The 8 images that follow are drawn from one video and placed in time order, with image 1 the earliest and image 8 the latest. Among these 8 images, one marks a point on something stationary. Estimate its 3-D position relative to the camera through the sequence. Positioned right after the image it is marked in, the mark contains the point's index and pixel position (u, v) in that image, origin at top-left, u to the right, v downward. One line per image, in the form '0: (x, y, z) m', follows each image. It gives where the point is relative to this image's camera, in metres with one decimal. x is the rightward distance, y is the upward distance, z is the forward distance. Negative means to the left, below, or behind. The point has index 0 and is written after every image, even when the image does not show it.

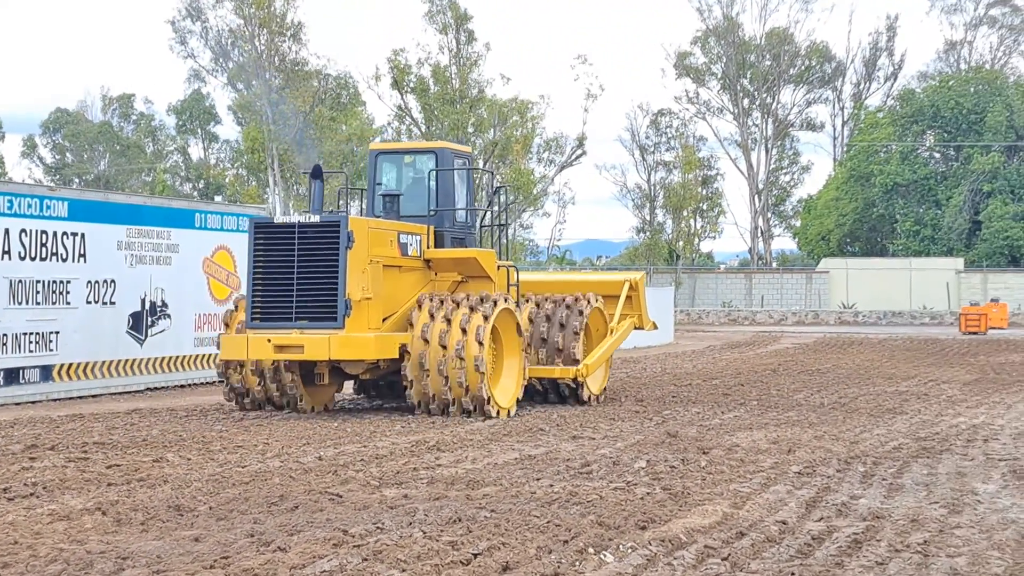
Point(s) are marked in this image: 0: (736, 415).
0: (+2.8, -1.6, +14.2) m
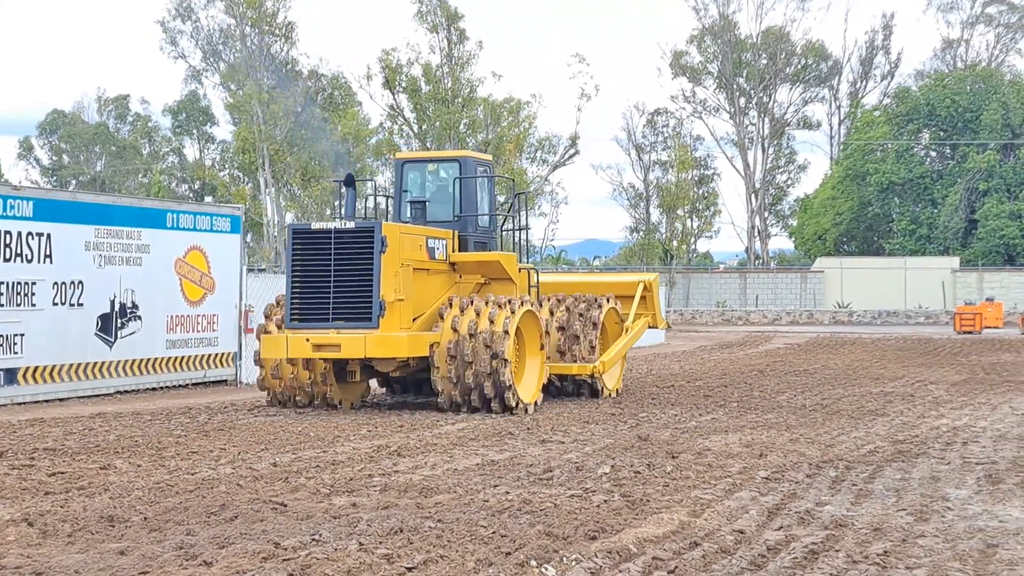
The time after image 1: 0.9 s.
0: (+2.5, -1.6, +13.9) m
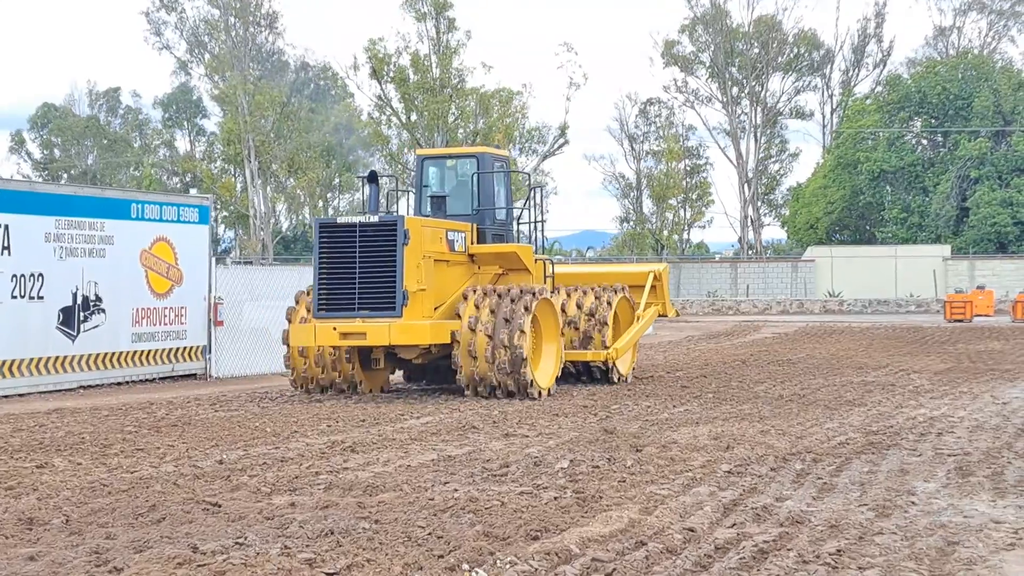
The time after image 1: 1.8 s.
0: (+2.1, -1.5, +13.6) m
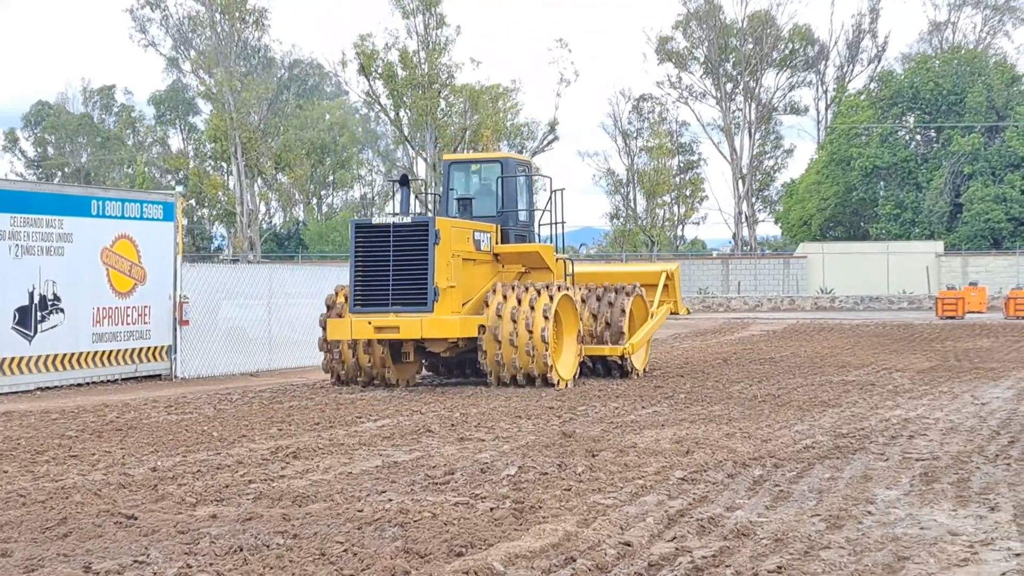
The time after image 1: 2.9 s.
0: (+1.7, -1.4, +13.2) m
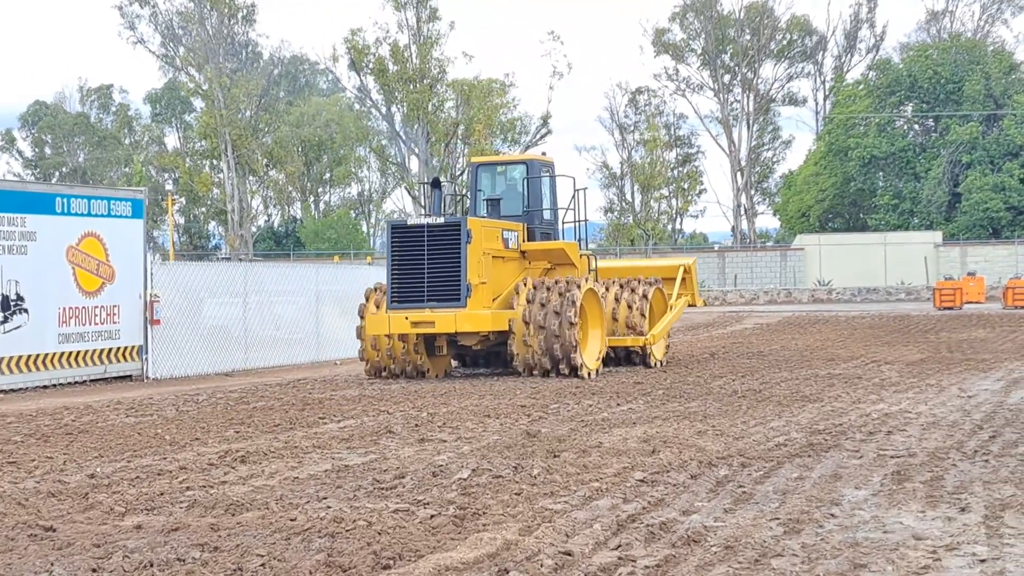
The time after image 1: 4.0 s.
0: (+1.4, -1.4, +12.8) m
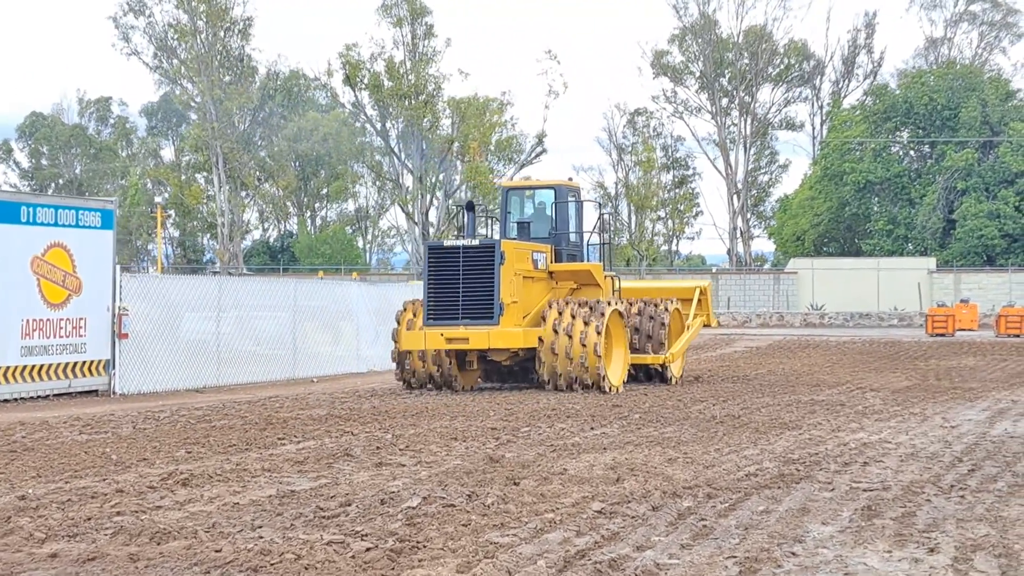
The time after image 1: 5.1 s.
0: (+1.0, -1.6, +12.4) m
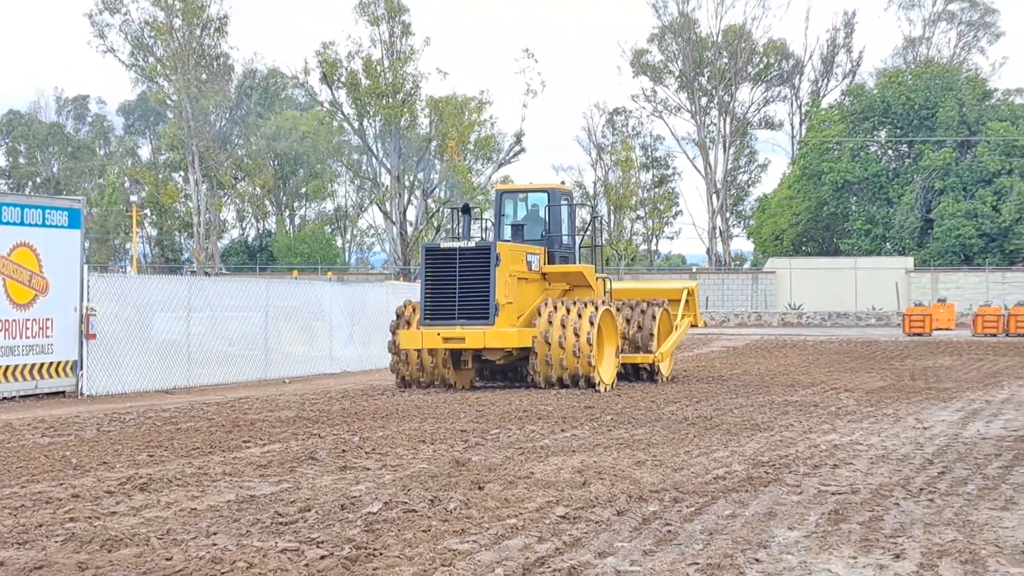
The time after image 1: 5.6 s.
0: (+0.7, -1.6, +12.3) m
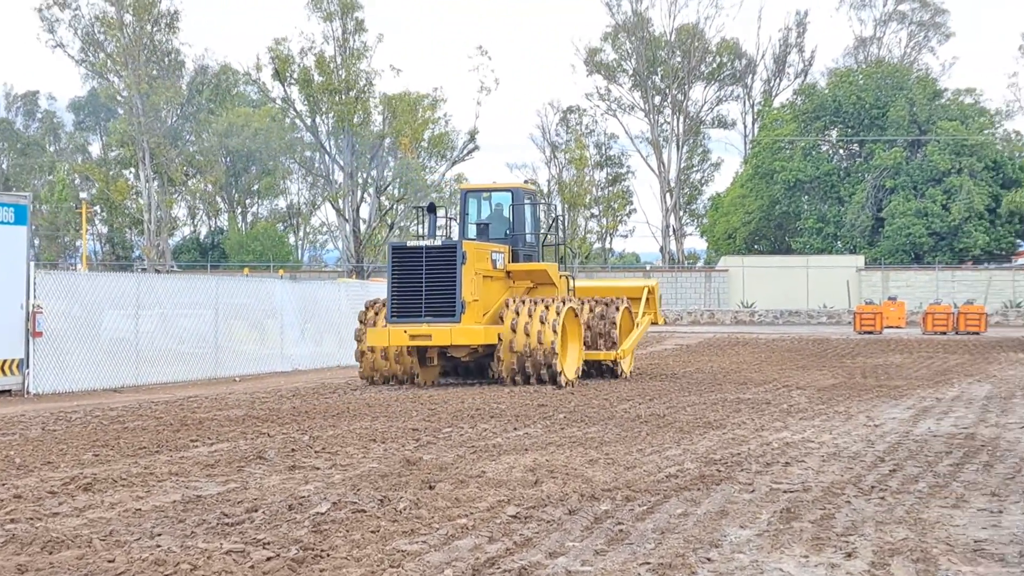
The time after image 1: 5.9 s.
0: (+0.2, -1.6, +12.3) m
